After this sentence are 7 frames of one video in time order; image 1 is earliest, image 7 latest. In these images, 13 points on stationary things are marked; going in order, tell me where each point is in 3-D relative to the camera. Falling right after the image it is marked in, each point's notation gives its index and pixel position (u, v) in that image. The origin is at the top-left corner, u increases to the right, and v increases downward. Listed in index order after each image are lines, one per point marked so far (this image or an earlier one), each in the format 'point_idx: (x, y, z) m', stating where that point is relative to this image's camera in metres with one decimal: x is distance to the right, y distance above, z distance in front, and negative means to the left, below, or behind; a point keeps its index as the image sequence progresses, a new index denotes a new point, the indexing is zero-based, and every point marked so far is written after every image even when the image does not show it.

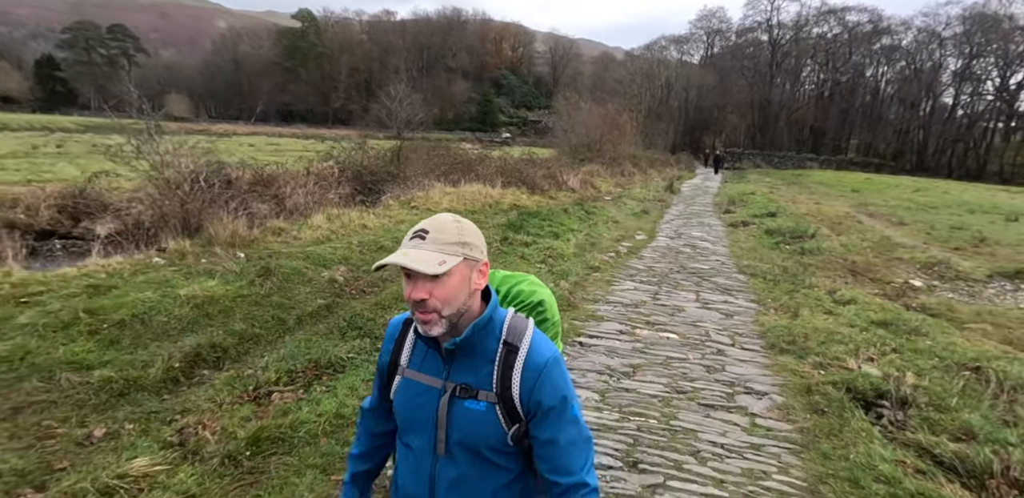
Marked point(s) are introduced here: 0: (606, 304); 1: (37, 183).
0: (+1.5, -0.8, +8.9) m
1: (-12.0, +1.6, +14.6) m
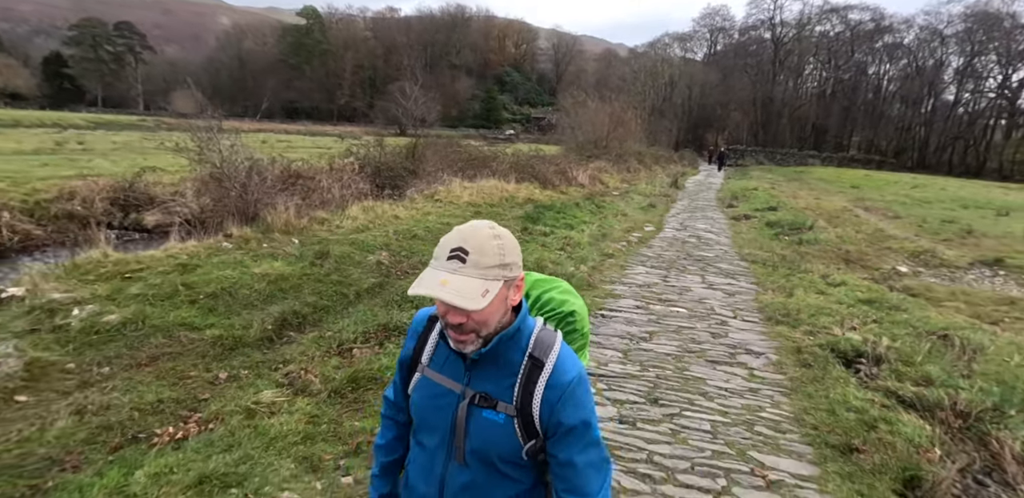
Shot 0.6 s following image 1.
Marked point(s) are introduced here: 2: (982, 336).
0: (+1.9, -0.6, +9.9) m
1: (-11.6, +1.9, +15.7) m
2: (+5.9, -1.1, +7.0) m
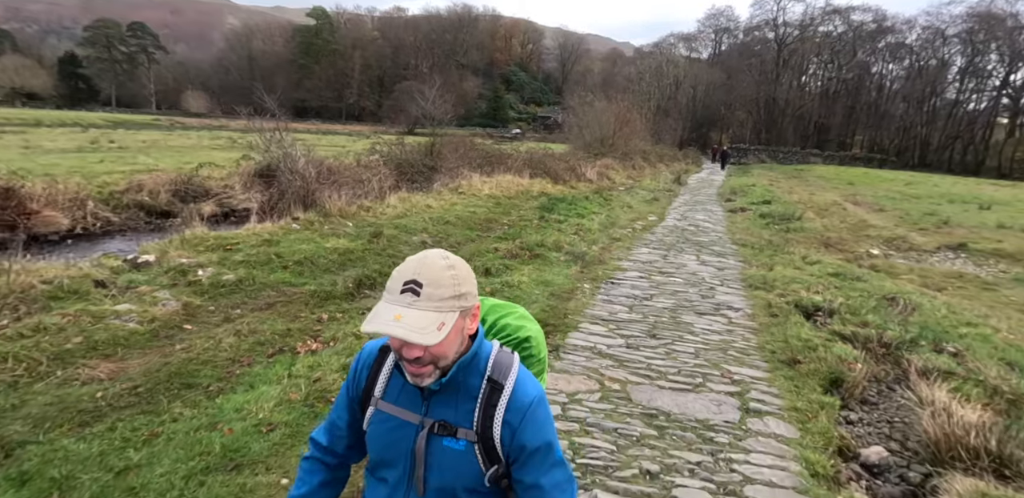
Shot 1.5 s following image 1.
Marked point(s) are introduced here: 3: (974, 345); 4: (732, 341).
0: (+2.4, -0.2, +11.7) m
1: (-11.1, +2.3, +17.5) m
2: (+6.3, -0.8, +8.7) m
3: (+5.3, -1.1, +6.5) m
4: (+2.7, -1.1, +7.1) m
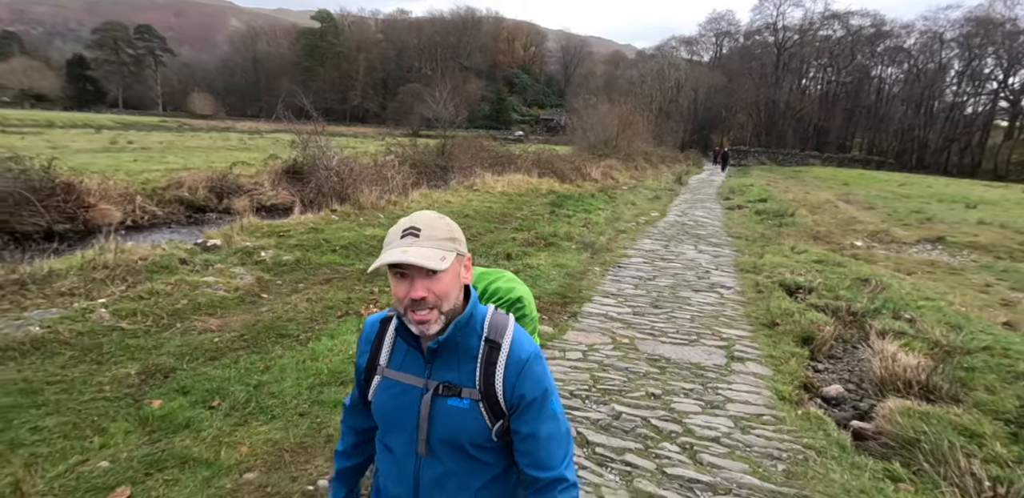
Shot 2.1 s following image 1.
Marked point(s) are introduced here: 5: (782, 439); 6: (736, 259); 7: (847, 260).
0: (+2.7, 0.0, +12.9) m
1: (-10.7, +2.5, +18.8) m
2: (+6.7, -0.6, +10.0) m
3: (+5.6, -0.9, +7.8) m
4: (+3.0, -0.9, +8.3) m
5: (+2.2, -1.5, +4.8) m
6: (+4.6, -0.2, +12.0) m
7: (+6.9, -0.2, +11.9) m
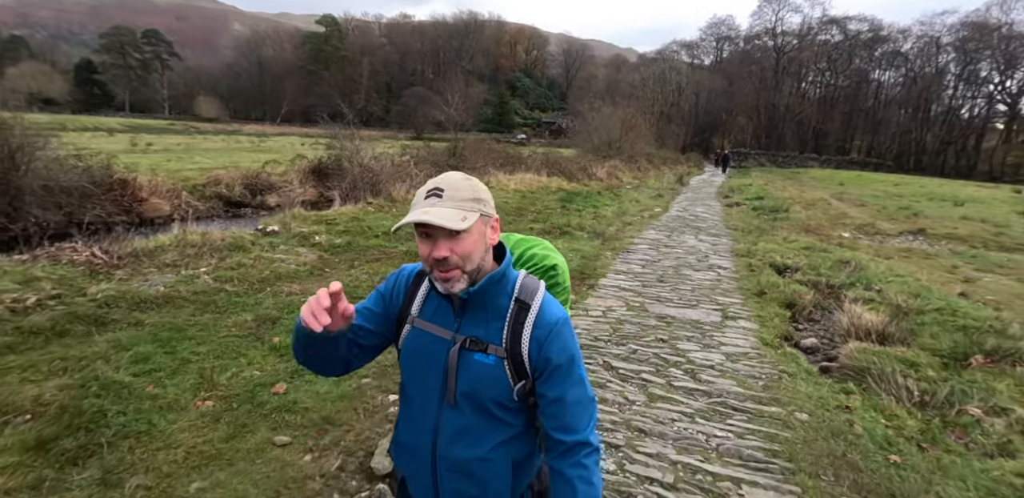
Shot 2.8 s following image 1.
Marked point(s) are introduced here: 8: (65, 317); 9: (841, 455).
0: (+3.2, +0.3, +14.3) m
1: (-10.3, +2.7, +20.2) m
2: (+7.1, -0.3, +11.3) m
3: (+6.0, -0.6, +9.1) m
4: (+3.5, -0.6, +9.7) m
5: (+2.6, -1.2, +6.1) m
6: (+5.1, +0.1, +13.3) m
7: (+7.4, 0.0, +13.2) m
8: (-4.7, -0.7, +6.1) m
9: (+2.5, -1.5, +4.4) m
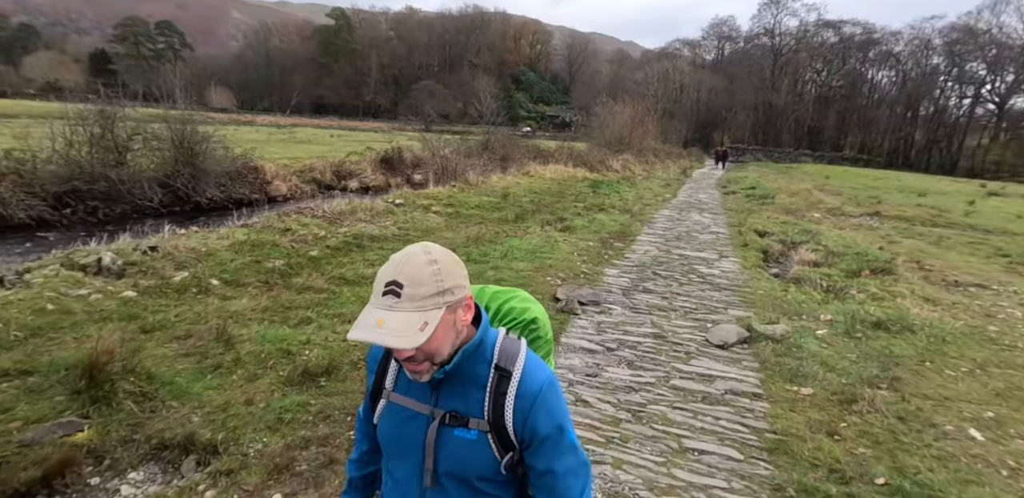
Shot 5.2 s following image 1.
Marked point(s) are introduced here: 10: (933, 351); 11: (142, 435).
0: (+4.8, +1.1, +18.8) m
1: (-8.7, +3.8, +24.6) m
2: (+8.7, +0.5, +15.8) m
3: (+7.6, +0.1, +13.6) m
4: (+5.1, +0.2, +14.2) m
5: (+4.2, -0.5, +10.7) m
6: (+6.7, +0.9, +17.8) m
7: (+9.0, +0.8, +17.7) m
8: (-3.1, +0.1, +10.6) m
9: (+4.1, -0.8, +8.9) m
10: (+4.9, -1.2, +6.7) m
11: (-2.9, -1.4, +4.5) m
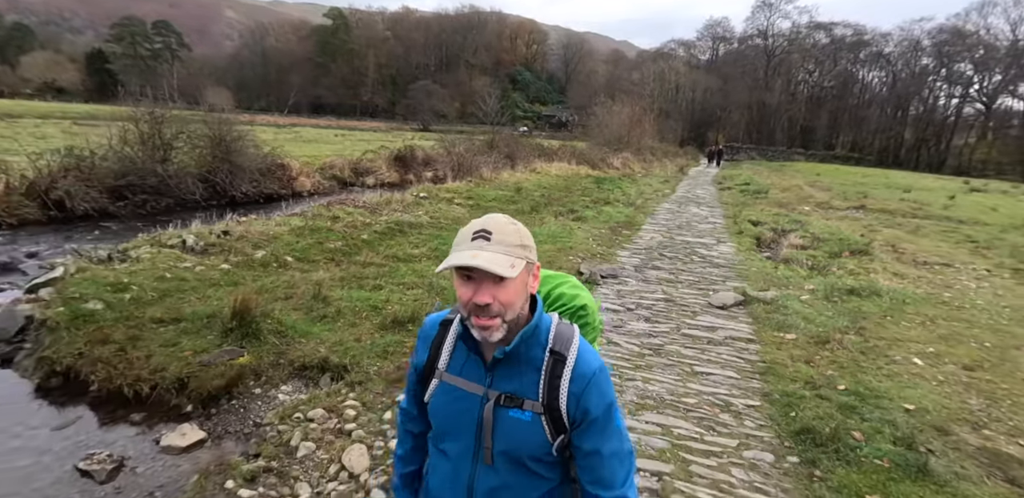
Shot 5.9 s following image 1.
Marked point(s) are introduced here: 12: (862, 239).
0: (+5.2, +1.4, +20.2) m
1: (-8.3, +4.1, +26.0) m
2: (+9.1, +0.8, +17.3) m
3: (+8.1, +0.5, +15.1) m
4: (+5.5, +0.5, +15.7) m
5: (+4.7, -0.2, +12.1) m
6: (+7.1, +1.2, +19.3) m
7: (+9.4, +1.2, +19.3) m
8: (-2.6, +0.4, +12.0) m
9: (+4.6, -0.5, +10.4) m
10: (+5.4, -0.9, +8.1) m
11: (-2.3, -1.1, +5.9) m
12: (+8.6, +0.3, +14.5) m
